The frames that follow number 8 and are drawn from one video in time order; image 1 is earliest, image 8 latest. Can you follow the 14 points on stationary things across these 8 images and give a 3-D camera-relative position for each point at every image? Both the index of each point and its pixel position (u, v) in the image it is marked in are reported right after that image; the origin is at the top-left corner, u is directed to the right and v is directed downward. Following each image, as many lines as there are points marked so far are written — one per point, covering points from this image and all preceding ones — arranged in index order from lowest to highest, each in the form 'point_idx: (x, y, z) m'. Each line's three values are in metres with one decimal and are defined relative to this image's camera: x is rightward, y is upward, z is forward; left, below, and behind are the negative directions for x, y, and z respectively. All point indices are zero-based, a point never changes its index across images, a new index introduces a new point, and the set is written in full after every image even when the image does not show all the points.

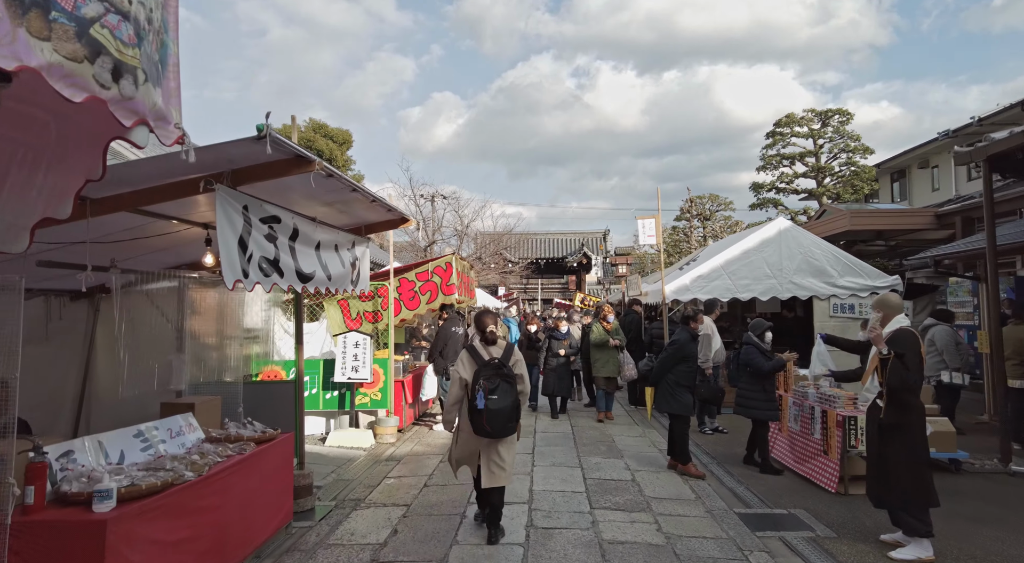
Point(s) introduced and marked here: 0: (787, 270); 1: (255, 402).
0: (+4.3, +0.2, +10.4) m
1: (-2.2, -1.1, +5.8) m
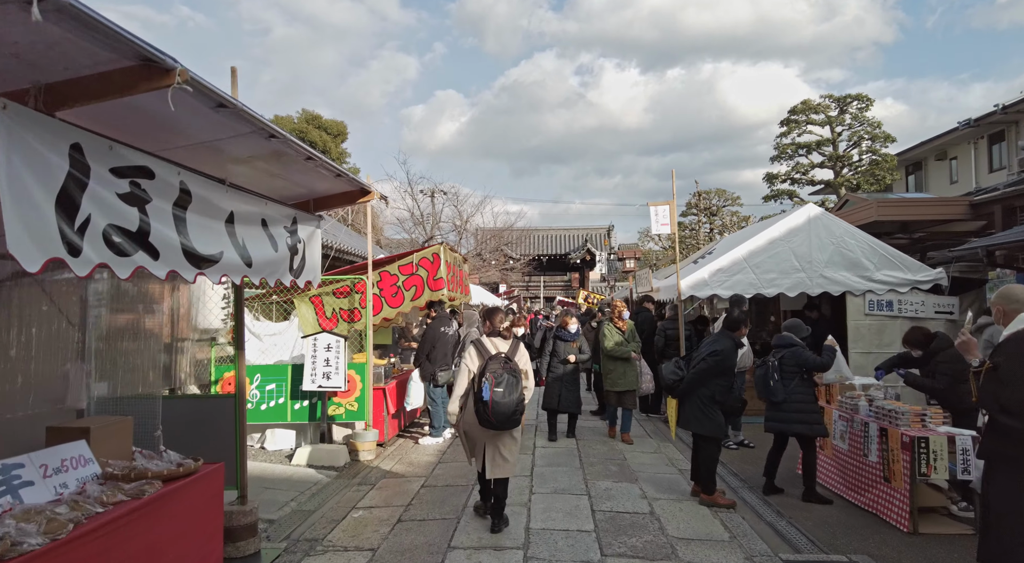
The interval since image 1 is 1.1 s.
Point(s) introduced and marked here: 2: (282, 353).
0: (+4.3, +0.3, +9.3) m
1: (-2.3, -1.0, +4.7) m
2: (-2.7, -0.9, +7.9) m
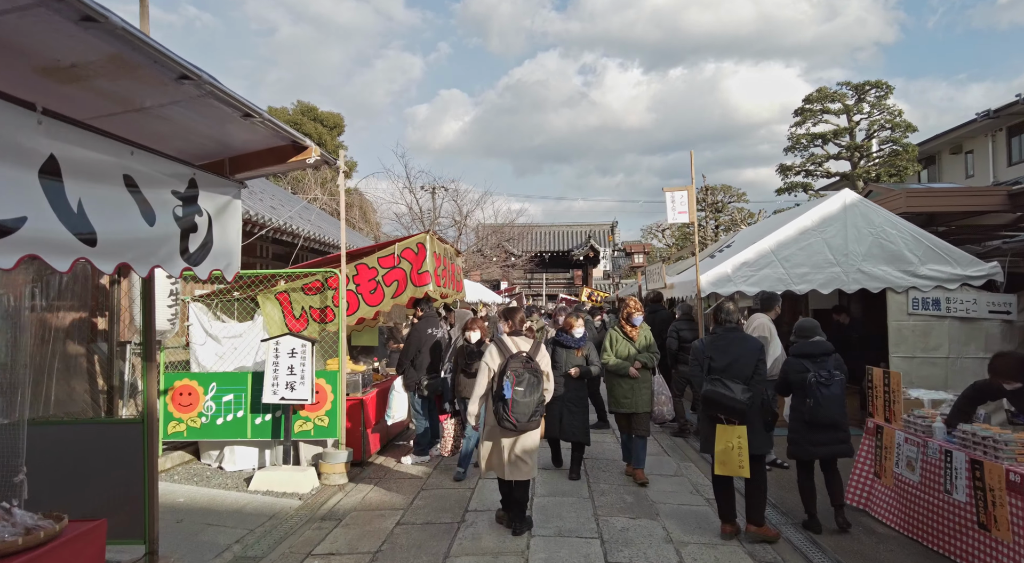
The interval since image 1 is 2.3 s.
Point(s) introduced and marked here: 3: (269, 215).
0: (+4.2, +0.3, +8.2) m
1: (-2.3, -0.9, +3.7) m
2: (-2.8, -0.8, +6.9) m
3: (-3.7, +1.0, +10.1) m
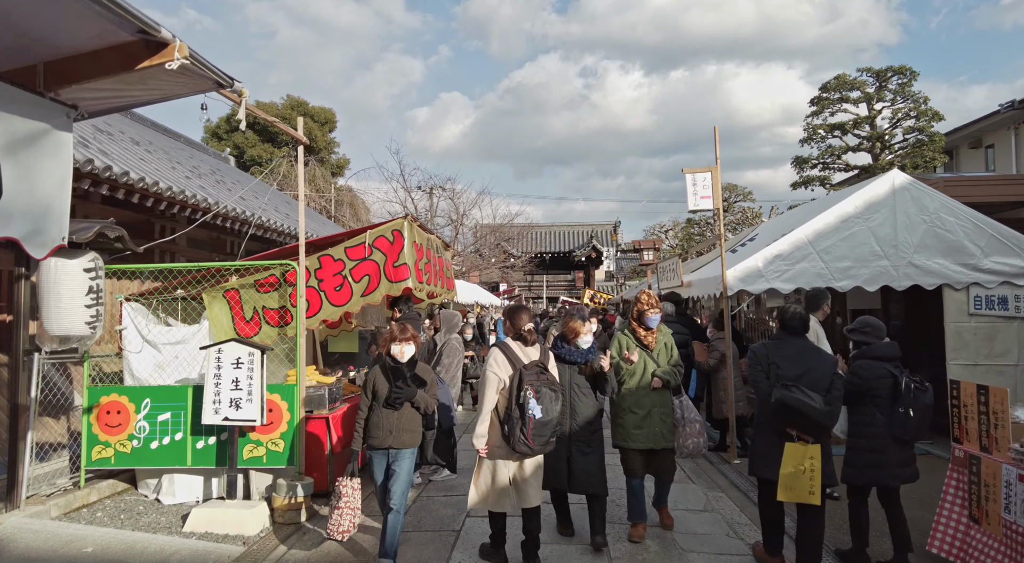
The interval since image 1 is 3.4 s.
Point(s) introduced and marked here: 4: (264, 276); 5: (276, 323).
0: (+4.2, +0.4, +7.1) m
1: (-2.4, -0.9, +2.5) m
2: (-2.8, -0.8, +5.7) m
3: (-3.8, +1.0, +9.0) m
4: (-2.2, +0.1, +5.8) m
5: (-2.1, -0.4, +5.7) m
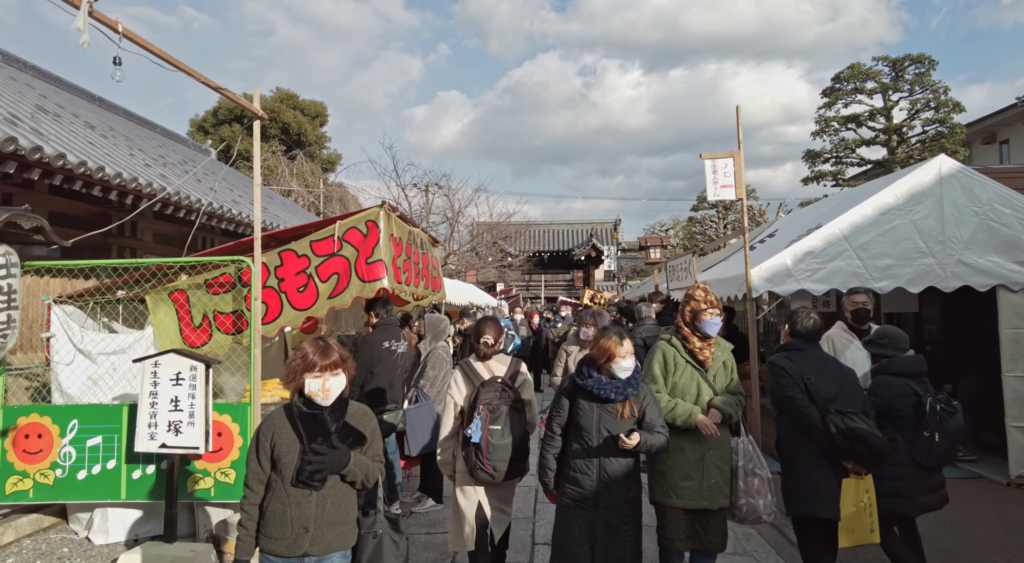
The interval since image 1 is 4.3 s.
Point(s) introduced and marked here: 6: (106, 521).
0: (+4.2, +0.4, +6.2) m
1: (-2.4, -0.9, +1.7) m
2: (-2.9, -0.8, +4.9) m
3: (-3.8, +1.0, +8.1) m
4: (-2.2, +0.1, +4.9) m
5: (-2.1, -0.4, +4.9) m
6: (-2.9, -1.7, +4.7) m
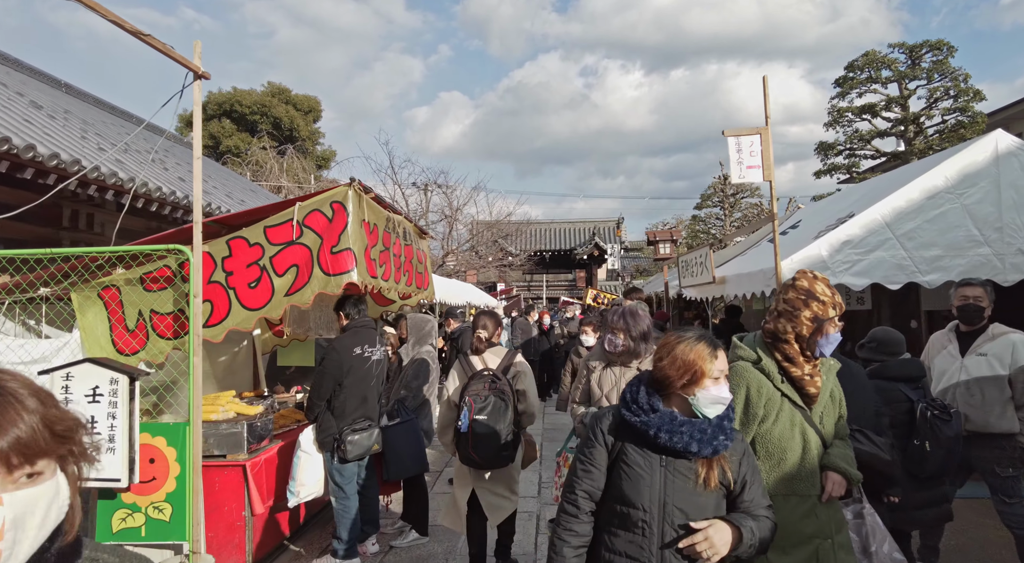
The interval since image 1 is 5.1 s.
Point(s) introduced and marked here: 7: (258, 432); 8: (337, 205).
0: (+4.1, +0.4, +5.4) m
1: (-2.5, -0.8, +0.9) m
2: (-2.9, -0.7, +4.1) m
3: (-3.8, +1.0, +7.4) m
4: (-2.2, +0.1, +4.1) m
5: (-2.1, -0.3, +4.1) m
6: (-2.9, -1.7, +3.9) m
7: (-1.7, -1.0, +4.4) m
8: (-1.1, +0.5, +4.1) m
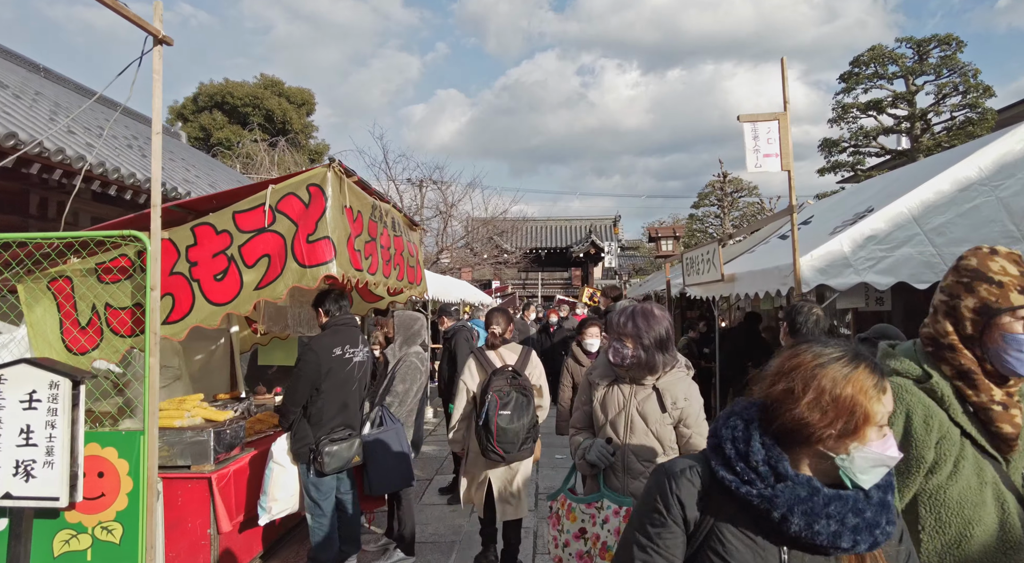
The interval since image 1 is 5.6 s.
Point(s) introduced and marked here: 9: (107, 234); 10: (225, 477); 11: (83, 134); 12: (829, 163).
0: (+4.1, +0.4, +5.0) m
1: (-2.5, -0.8, +0.5) m
2: (-2.9, -0.7, +3.7) m
3: (-3.9, +1.1, +6.9) m
4: (-2.2, +0.1, +3.7) m
5: (-2.2, -0.3, +3.7) m
6: (-2.9, -1.6, +3.4) m
7: (-1.7, -1.0, +4.0) m
8: (-1.1, +0.5, +3.7) m
9: (-2.2, +0.3, +3.6) m
10: (-1.7, -1.2, +4.0) m
11: (-4.5, +1.5, +6.8) m
12: (+8.0, +2.9, +16.4) m
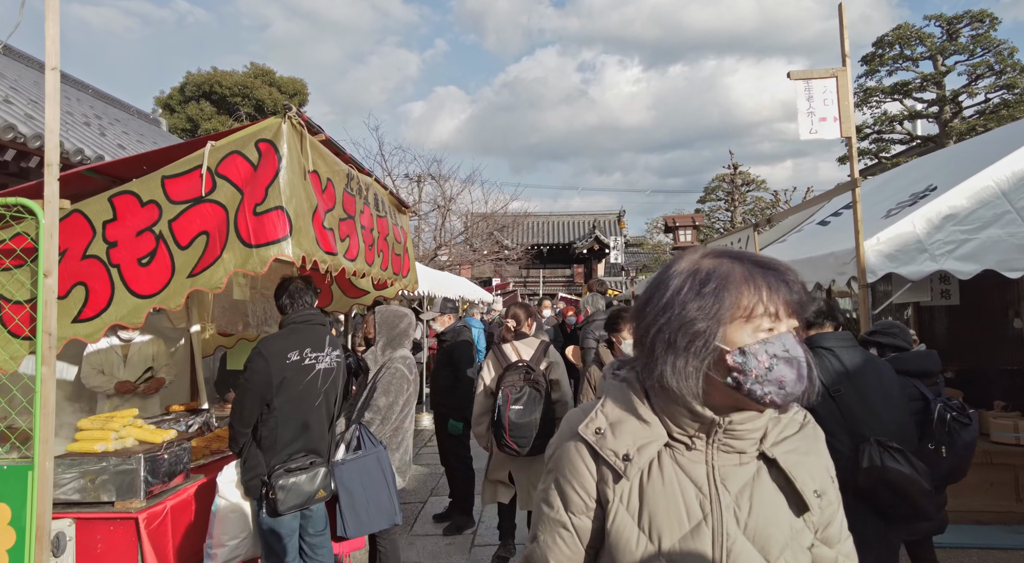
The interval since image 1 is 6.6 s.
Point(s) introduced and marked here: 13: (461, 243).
0: (+4.2, +0.5, +4.2) m
1: (-2.4, -0.8, -0.4) m
2: (-2.9, -0.6, +2.8) m
3: (-3.8, +1.2, +6.1) m
4: (-2.2, +0.2, +2.9) m
5: (-2.1, -0.2, +2.8) m
6: (-2.9, -1.6, +2.6) m
7: (-1.7, -0.9, +3.2) m
8: (-1.0, +0.6, +2.9) m
9: (-2.2, +0.3, +2.8) m
10: (-1.7, -1.1, +3.1) m
11: (-4.4, +1.6, +6.0) m
12: (+8.0, +3.1, +15.6) m
13: (-1.5, +1.2, +19.9) m
